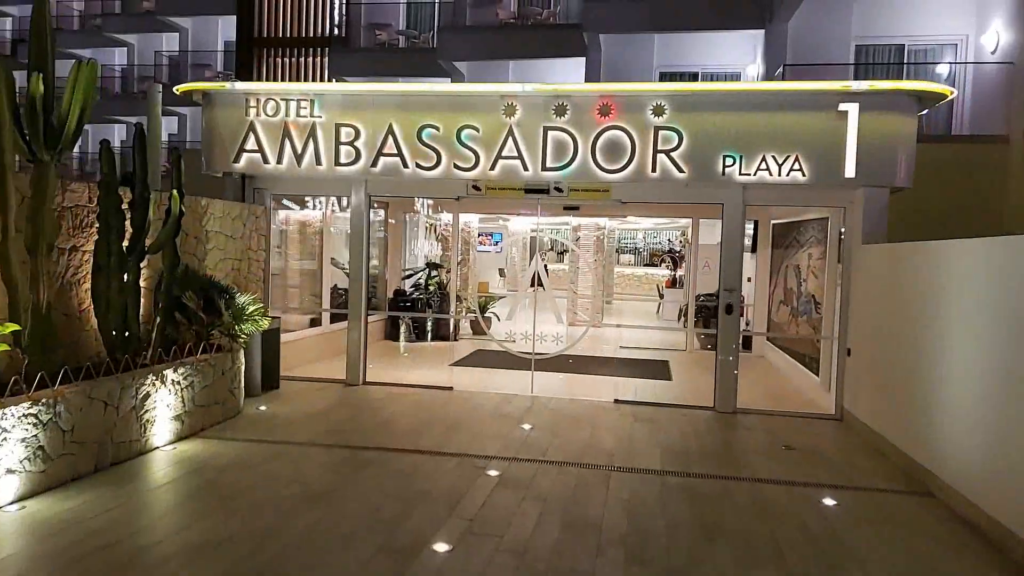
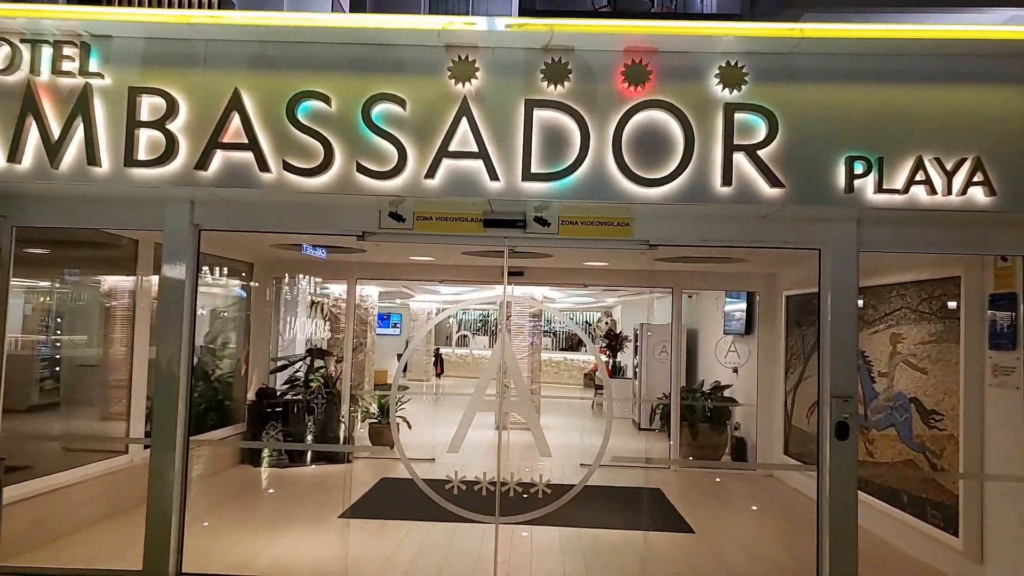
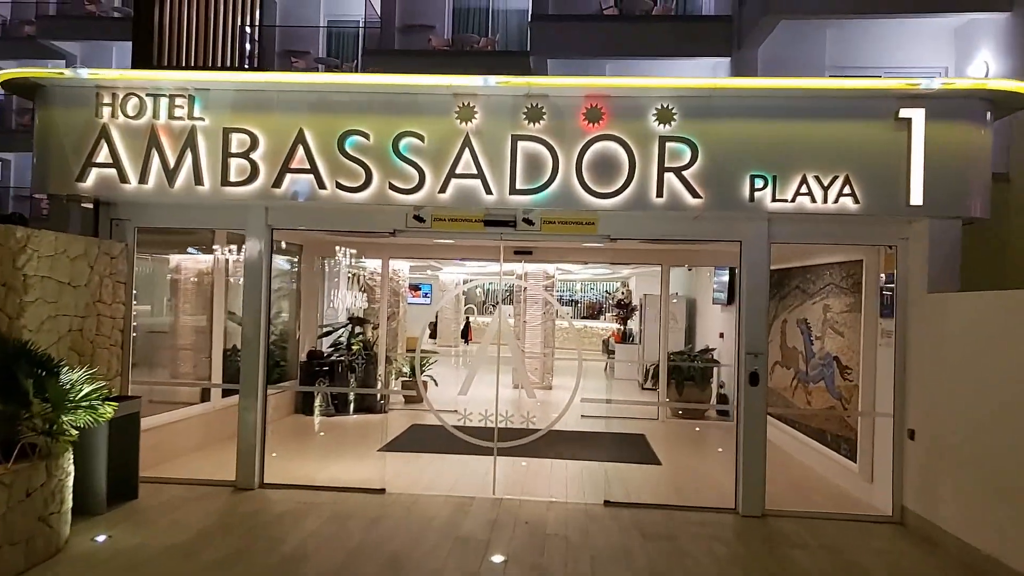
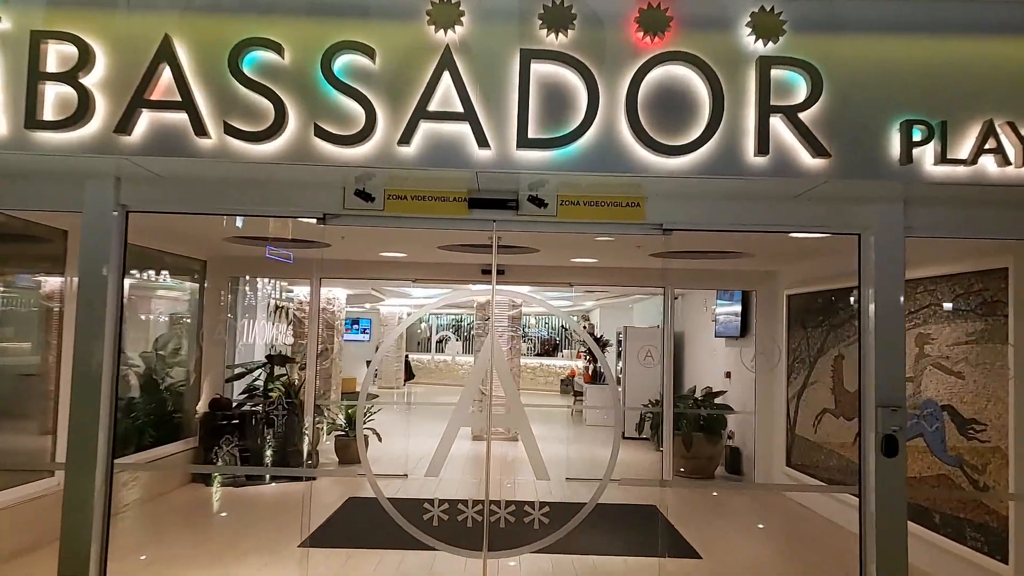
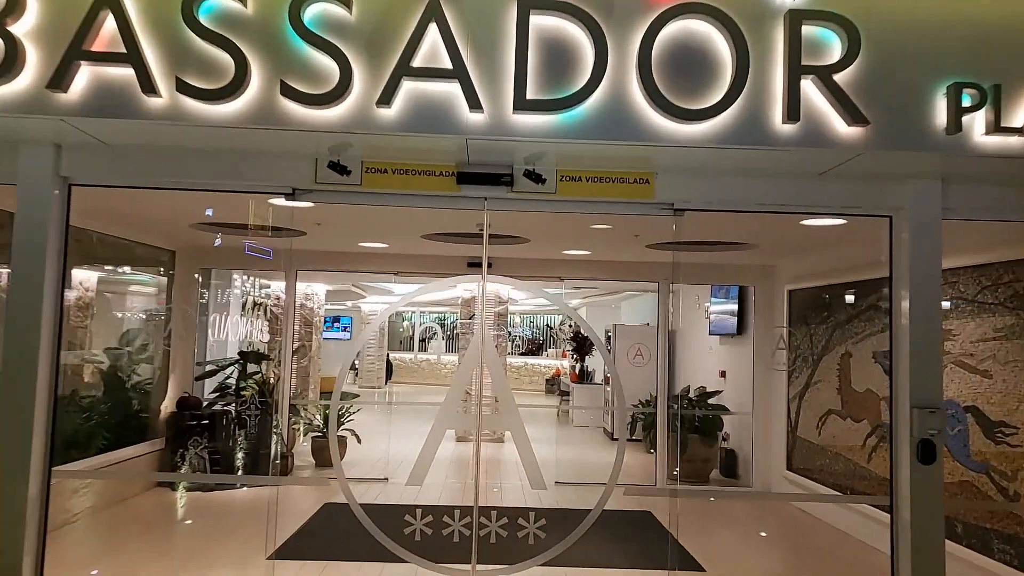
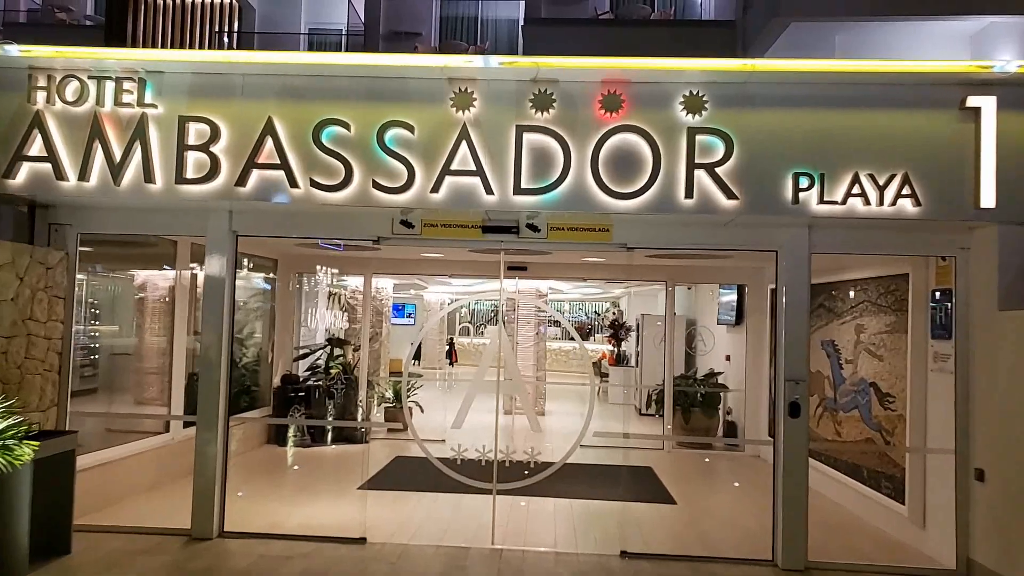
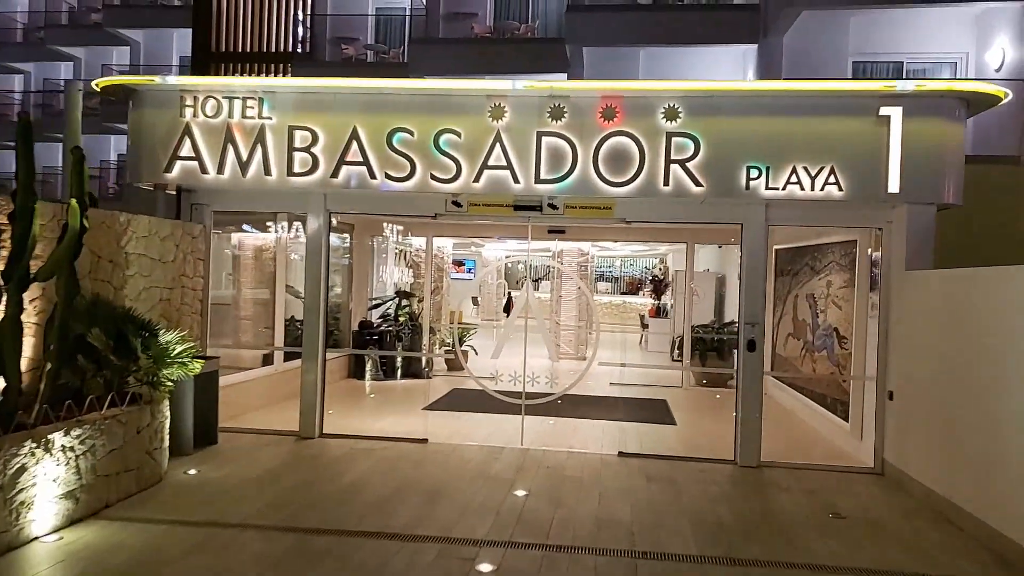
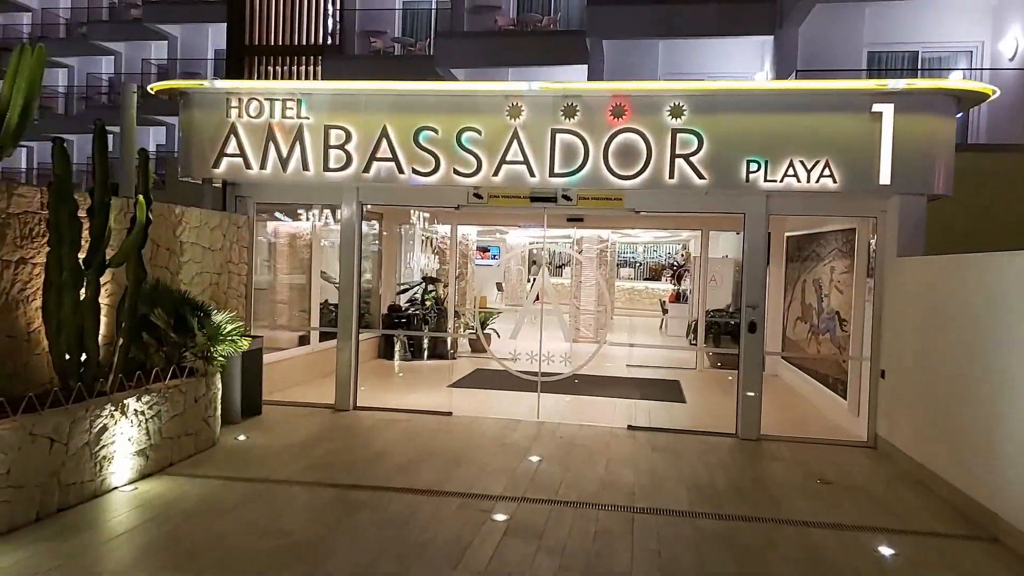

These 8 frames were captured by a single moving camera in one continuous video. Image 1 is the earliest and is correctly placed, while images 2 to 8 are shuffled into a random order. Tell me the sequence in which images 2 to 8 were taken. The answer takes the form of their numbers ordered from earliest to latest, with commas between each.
8, 7, 3, 6, 2, 4, 5
